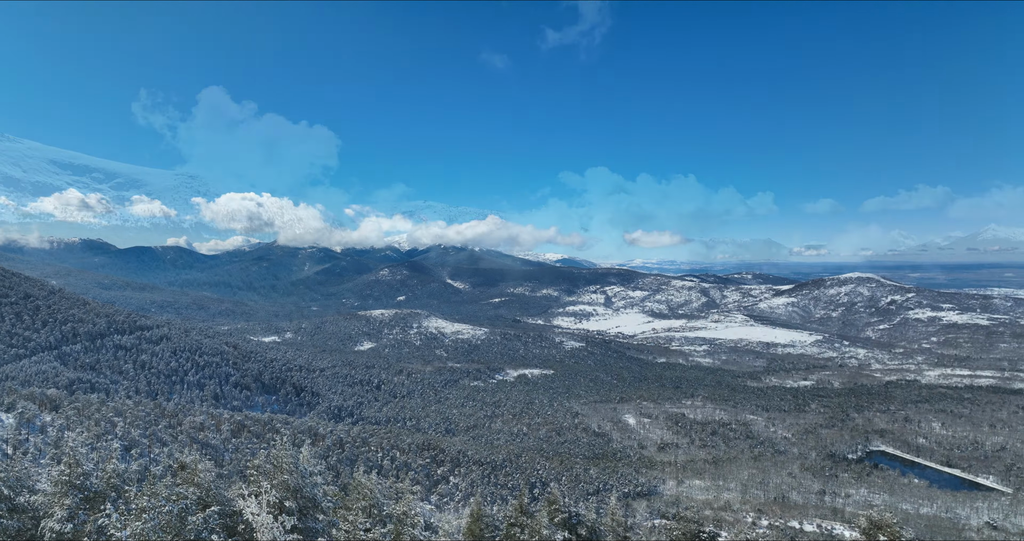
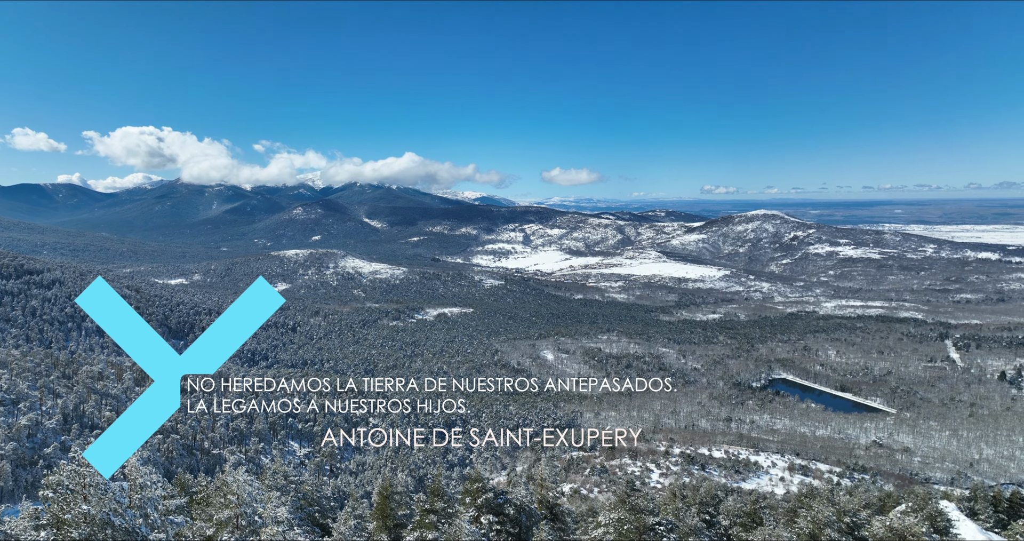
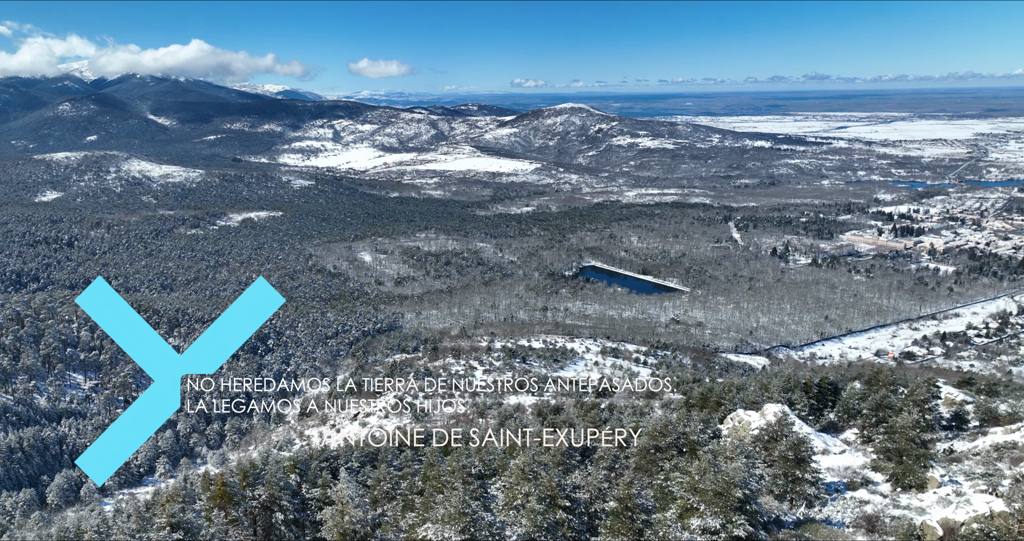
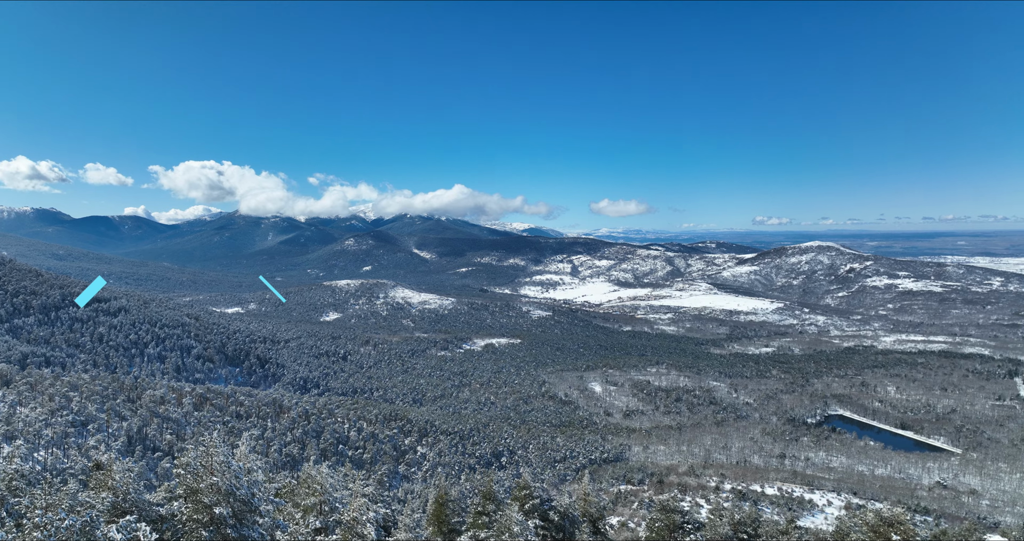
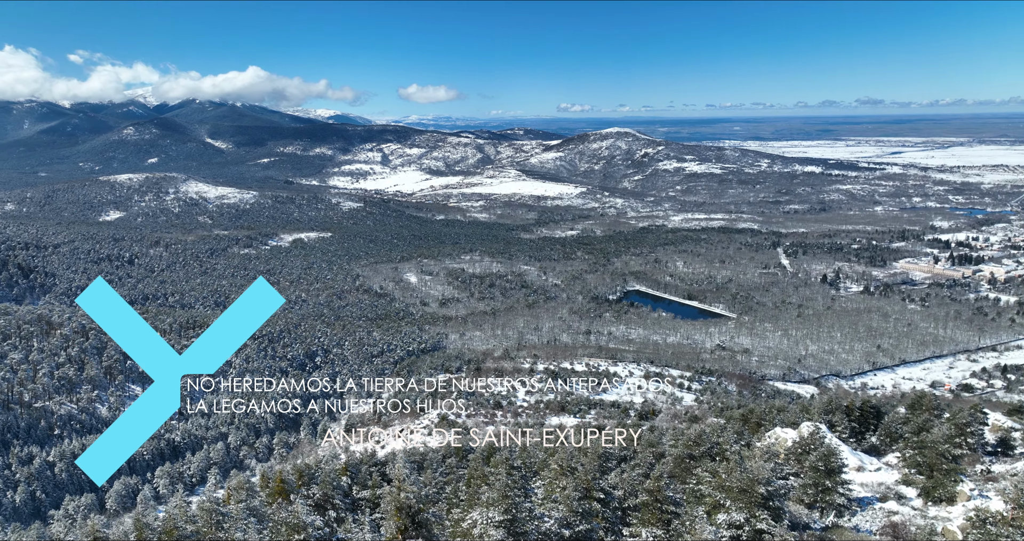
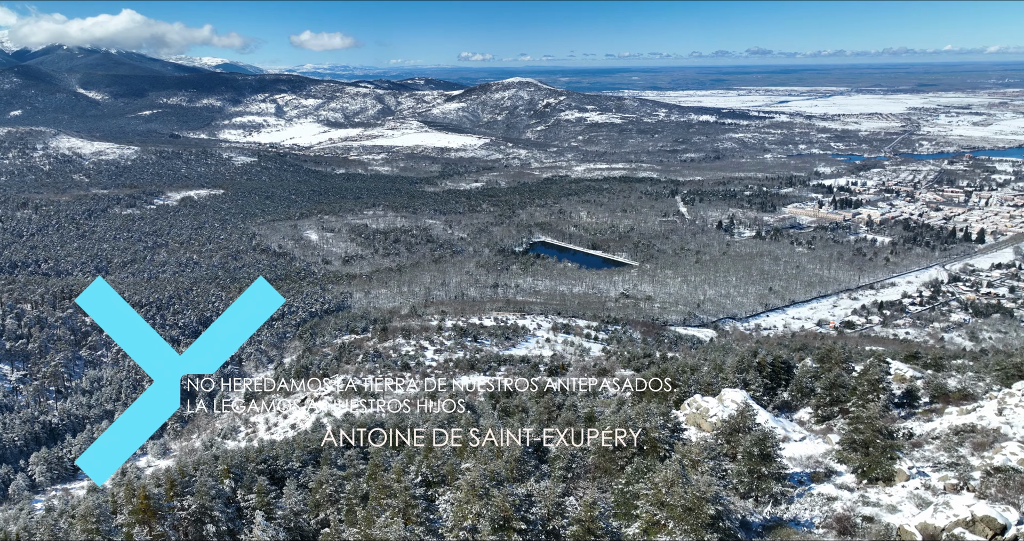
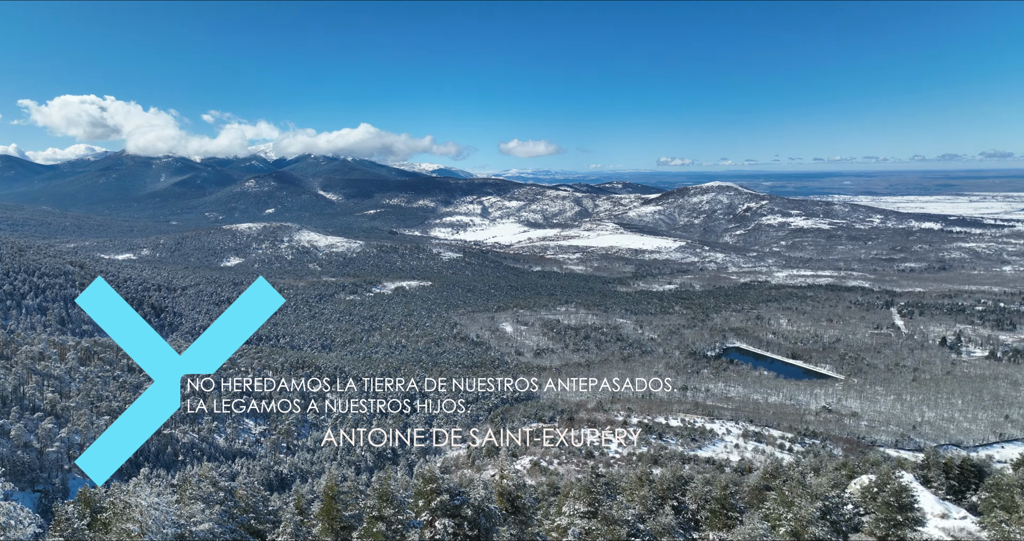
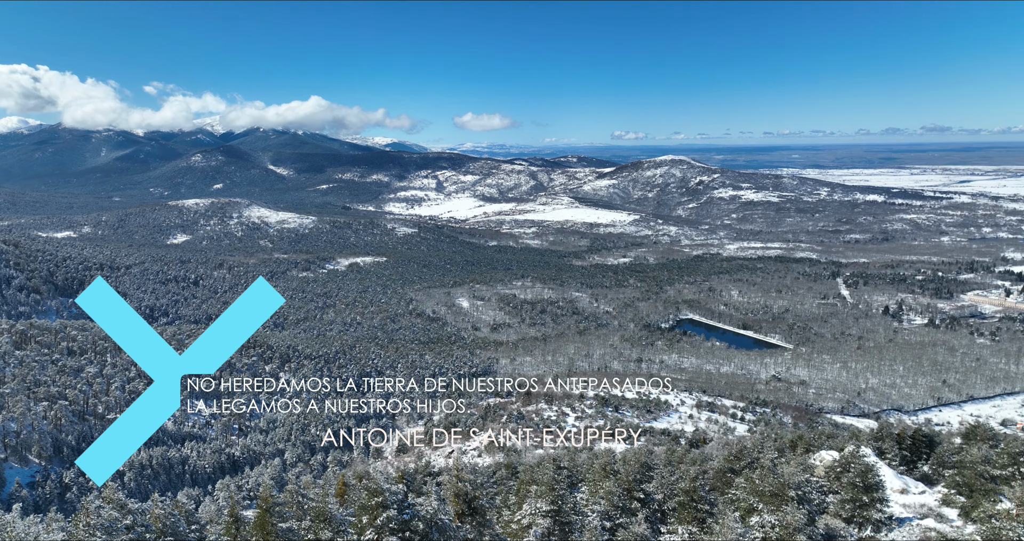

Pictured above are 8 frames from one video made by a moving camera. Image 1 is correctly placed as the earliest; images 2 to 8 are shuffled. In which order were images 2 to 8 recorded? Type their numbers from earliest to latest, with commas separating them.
4, 2, 7, 8, 5, 3, 6
